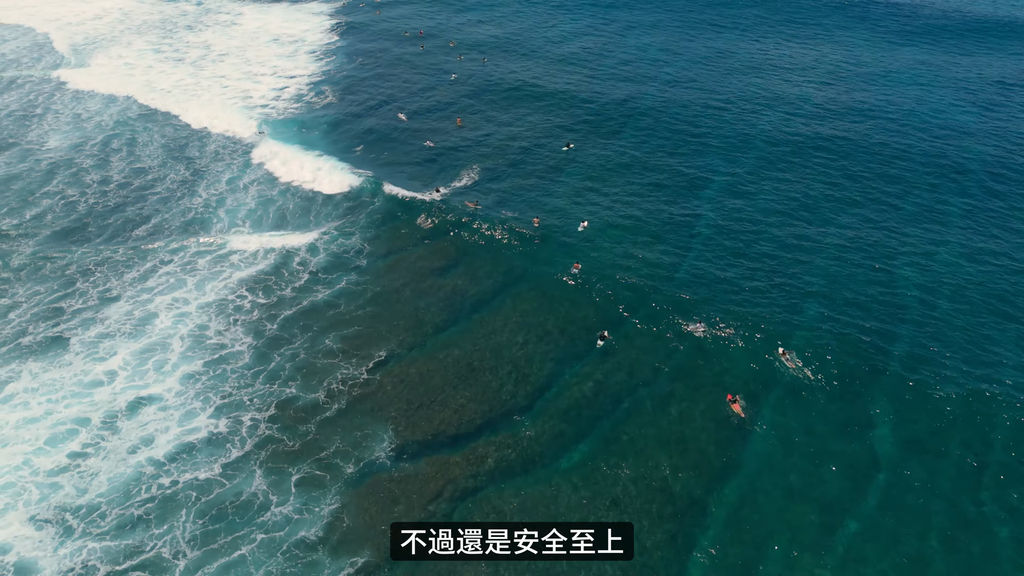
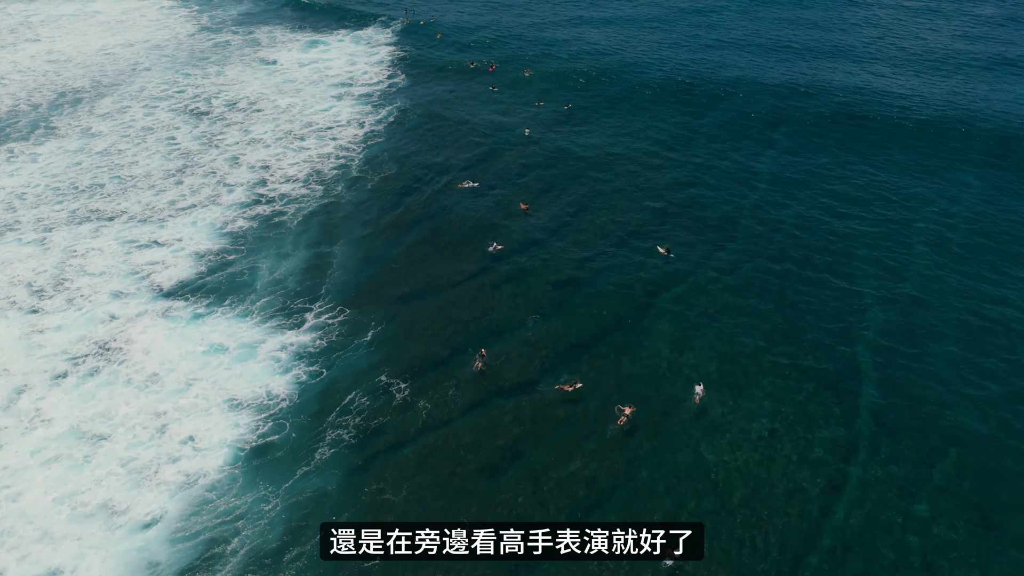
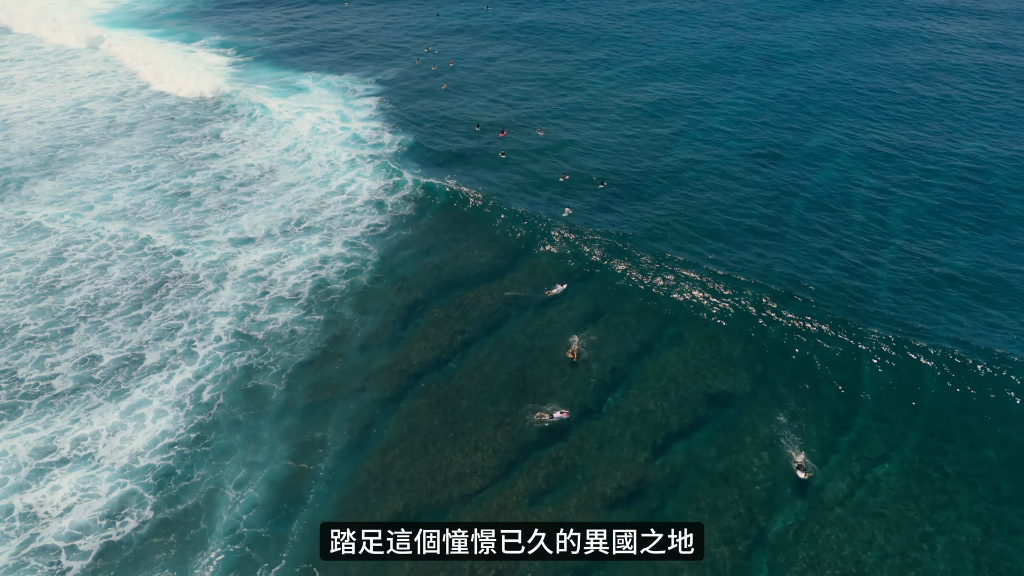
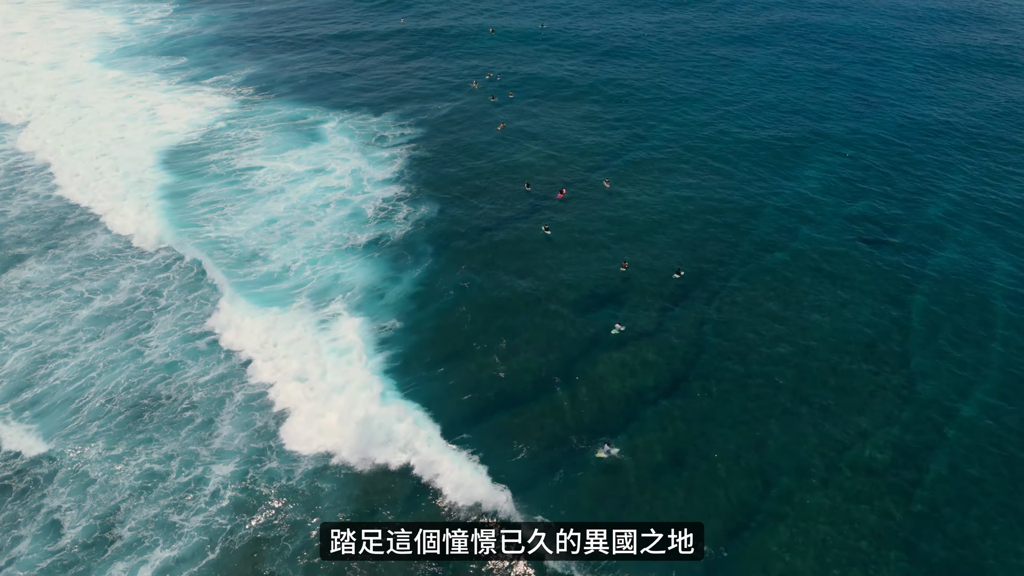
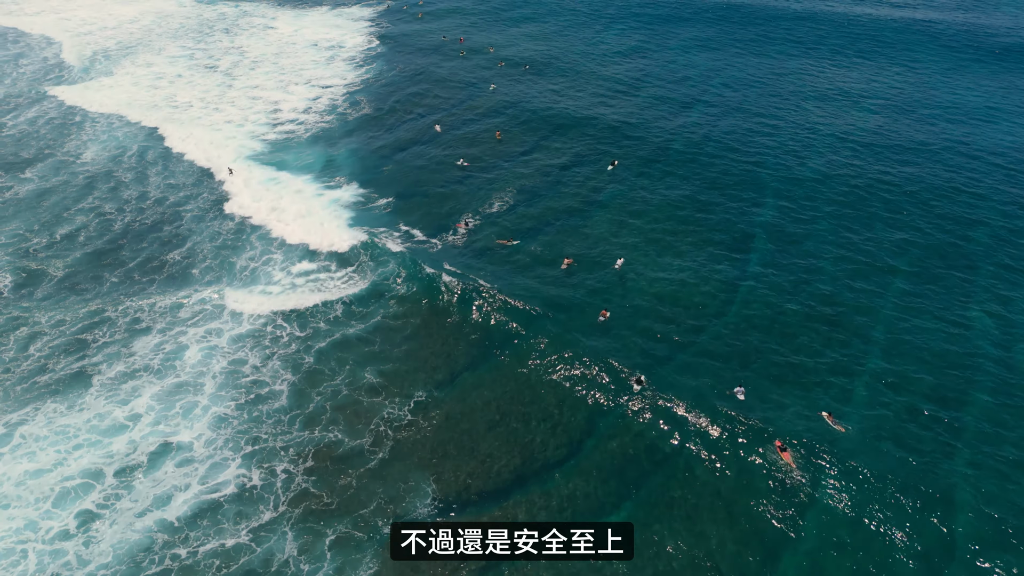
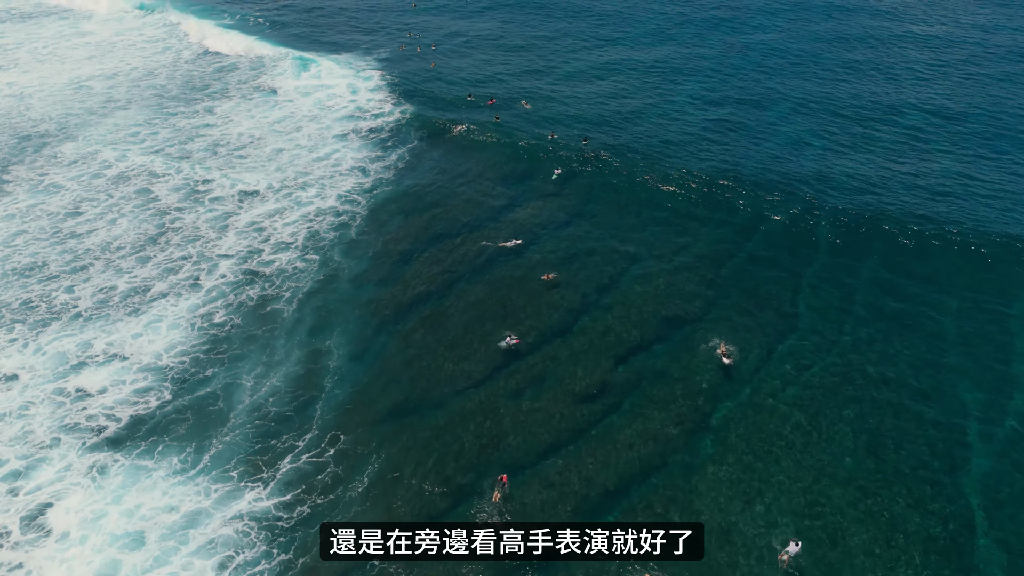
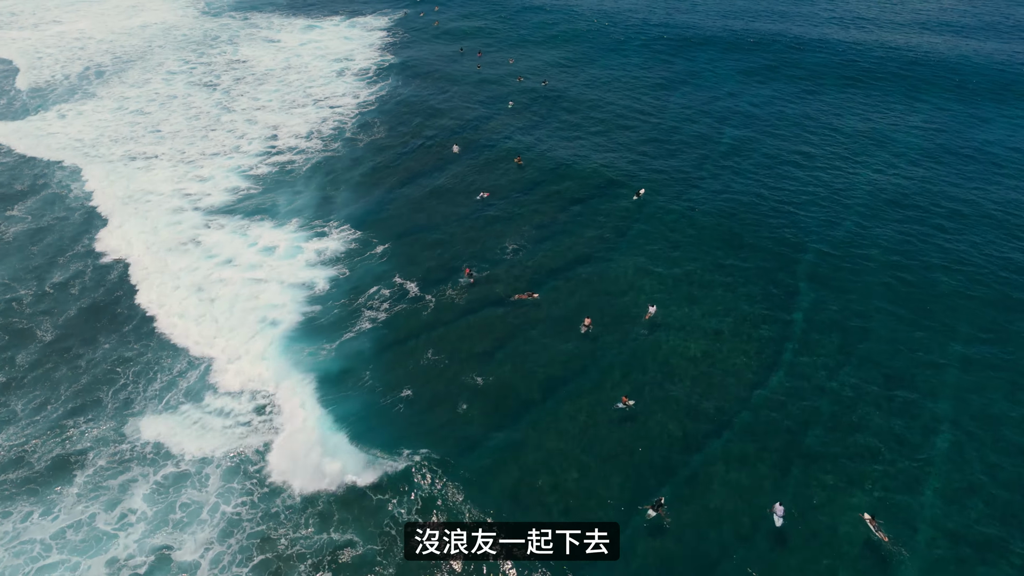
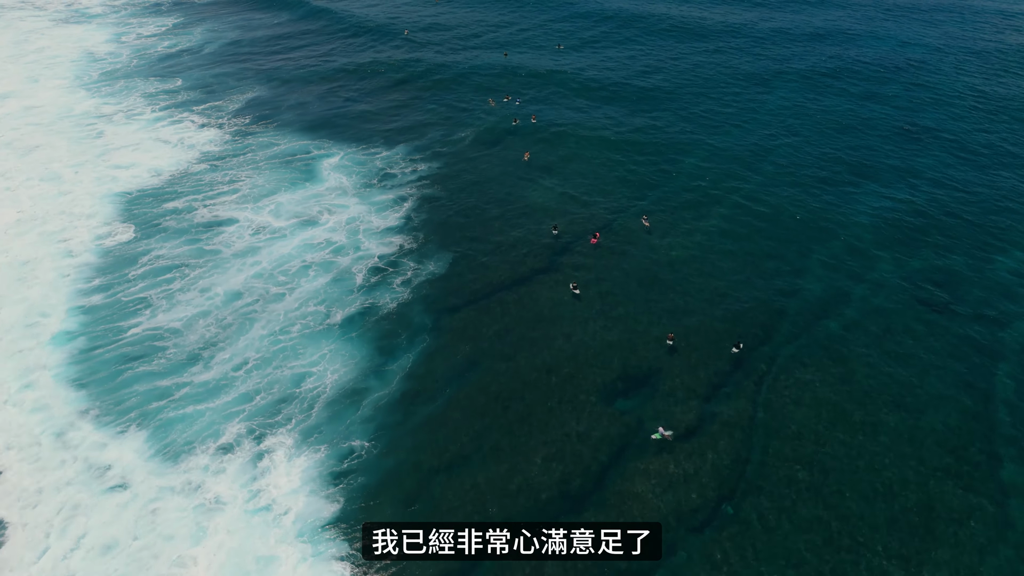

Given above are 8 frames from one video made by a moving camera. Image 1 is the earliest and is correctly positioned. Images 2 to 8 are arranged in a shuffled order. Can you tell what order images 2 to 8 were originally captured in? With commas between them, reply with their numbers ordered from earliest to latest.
5, 7, 2, 6, 3, 4, 8
